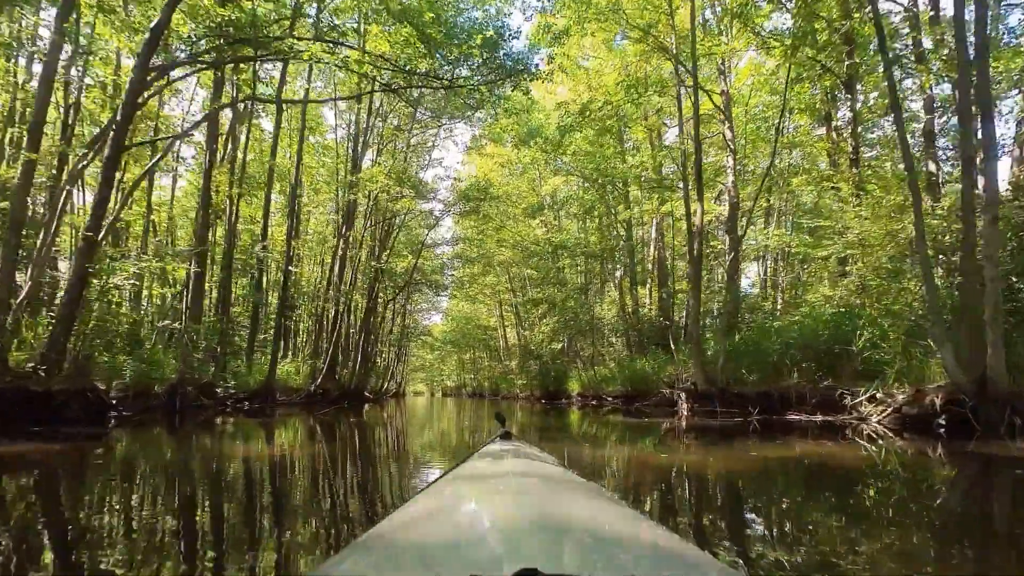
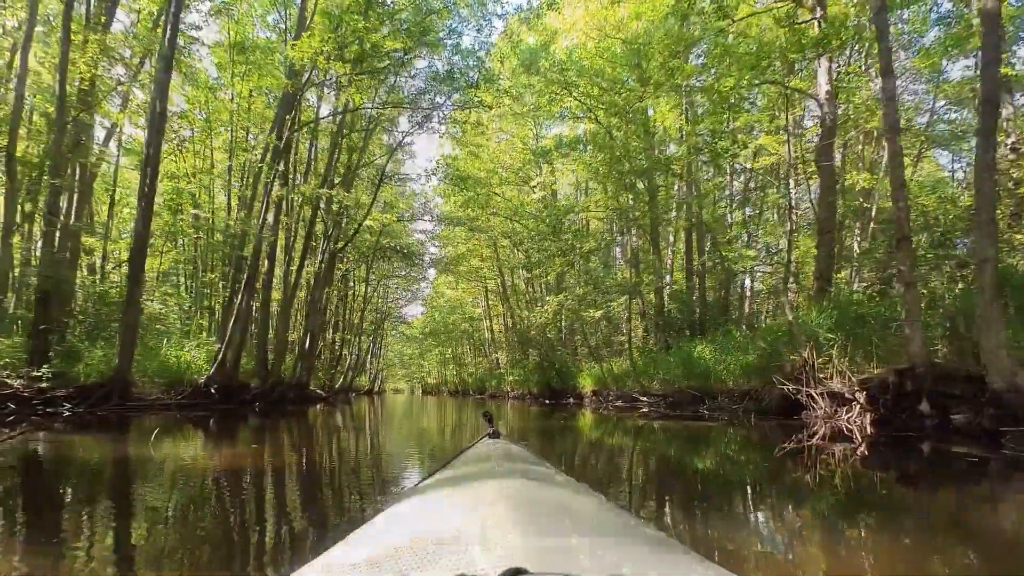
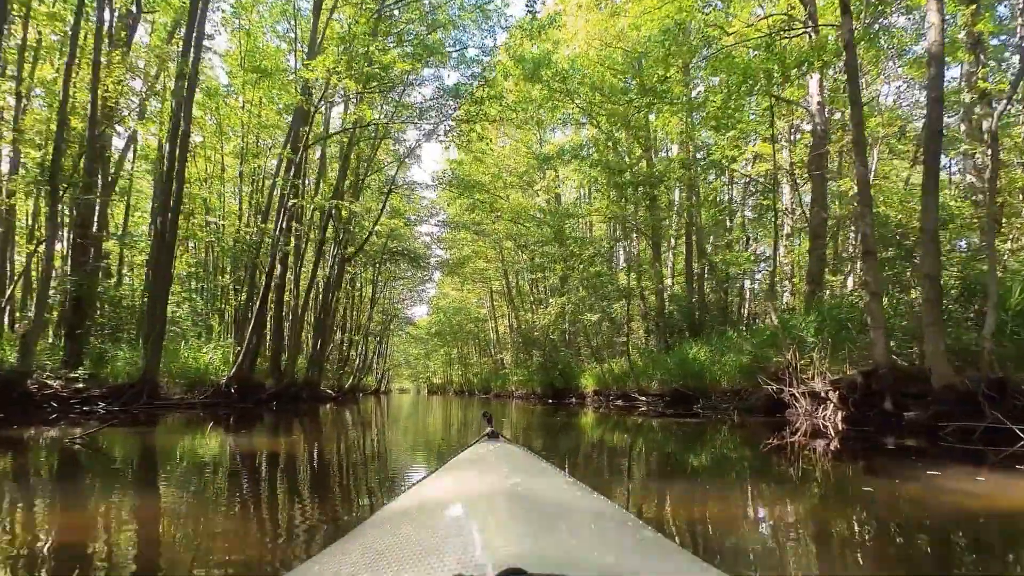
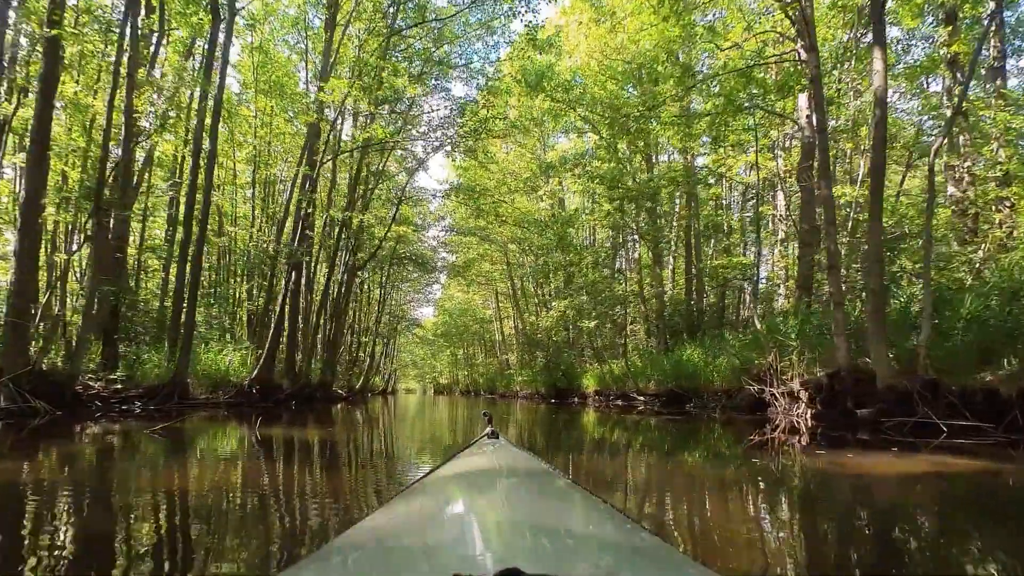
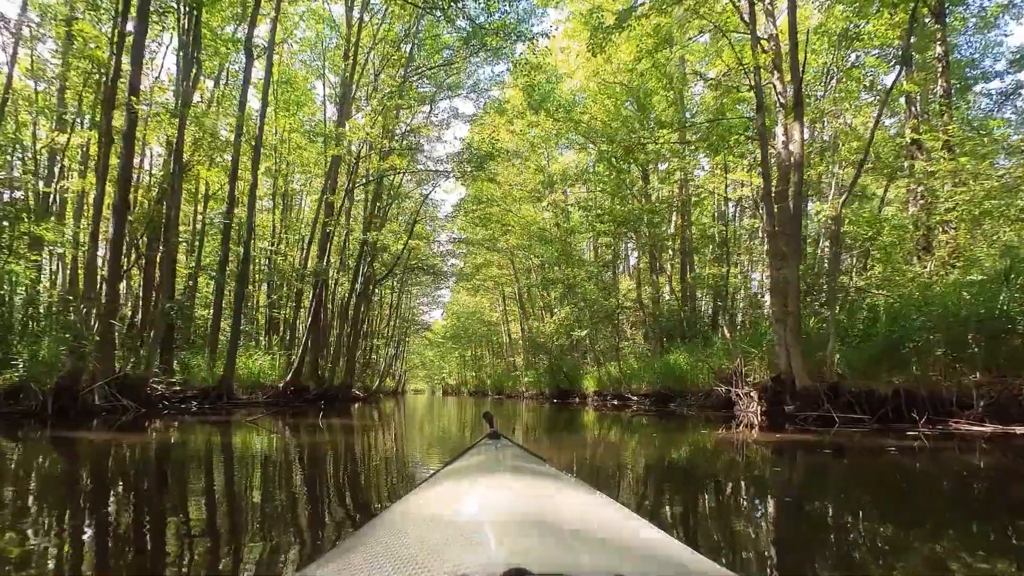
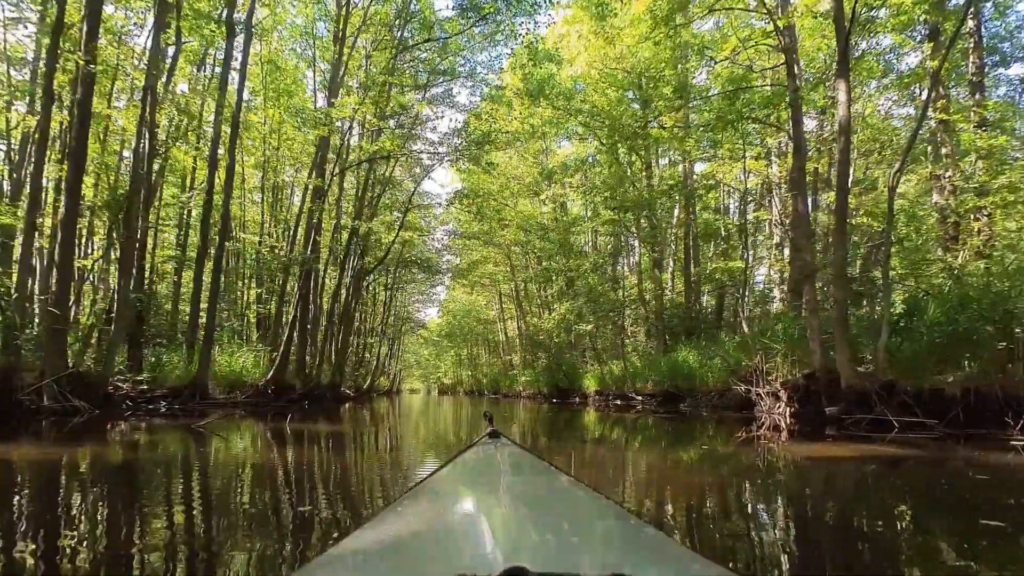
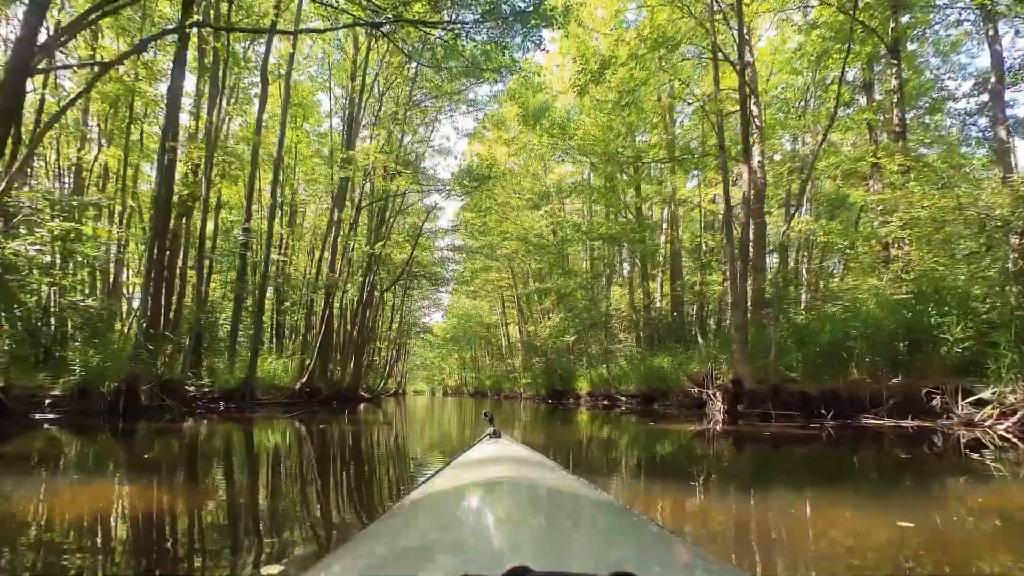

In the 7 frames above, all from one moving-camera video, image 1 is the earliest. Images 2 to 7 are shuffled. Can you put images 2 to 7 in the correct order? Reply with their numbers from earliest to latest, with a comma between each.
7, 5, 6, 4, 3, 2
